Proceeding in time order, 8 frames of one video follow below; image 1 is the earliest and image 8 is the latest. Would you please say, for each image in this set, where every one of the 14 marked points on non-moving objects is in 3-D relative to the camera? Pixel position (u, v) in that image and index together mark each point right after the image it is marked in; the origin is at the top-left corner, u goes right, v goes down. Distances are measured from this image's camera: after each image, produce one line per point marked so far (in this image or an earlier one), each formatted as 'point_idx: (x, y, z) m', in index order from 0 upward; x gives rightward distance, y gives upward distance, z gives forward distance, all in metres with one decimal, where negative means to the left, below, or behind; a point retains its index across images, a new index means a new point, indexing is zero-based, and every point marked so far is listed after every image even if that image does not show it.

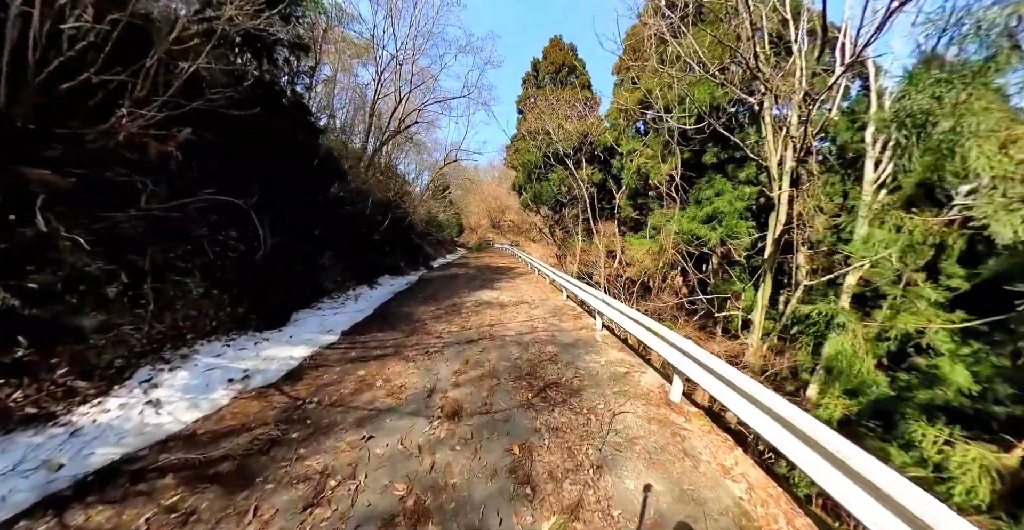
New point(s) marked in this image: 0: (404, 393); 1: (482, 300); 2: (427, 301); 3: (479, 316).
0: (-1.2, -1.4, +3.4) m
1: (-0.7, -0.8, +7.1) m
2: (-1.9, -0.8, +7.1) m
3: (-0.7, -0.9, +5.9) m
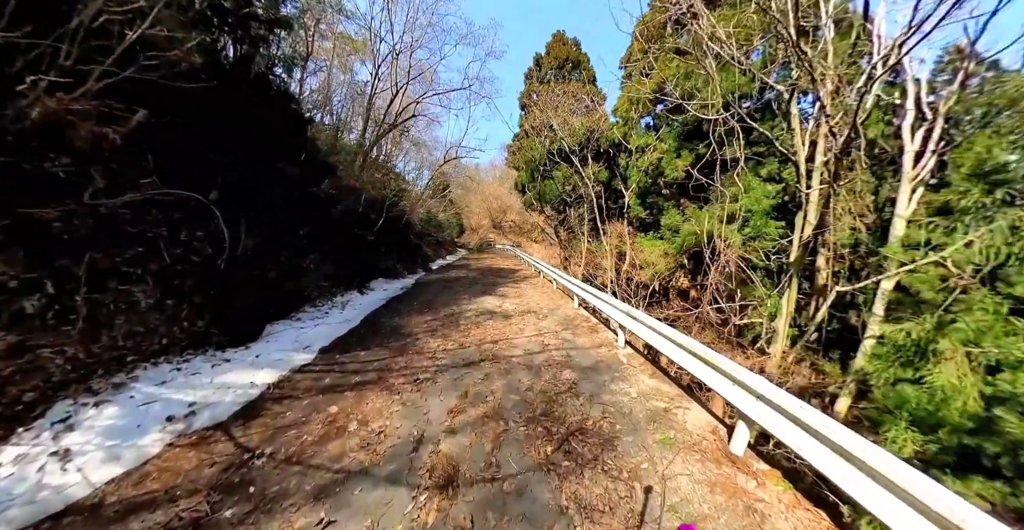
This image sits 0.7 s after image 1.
0: (-1.1, -1.5, +2.6) m
1: (-0.6, -0.9, +6.3) m
2: (-1.8, -0.9, +6.3) m
3: (-0.6, -1.0, +5.1) m
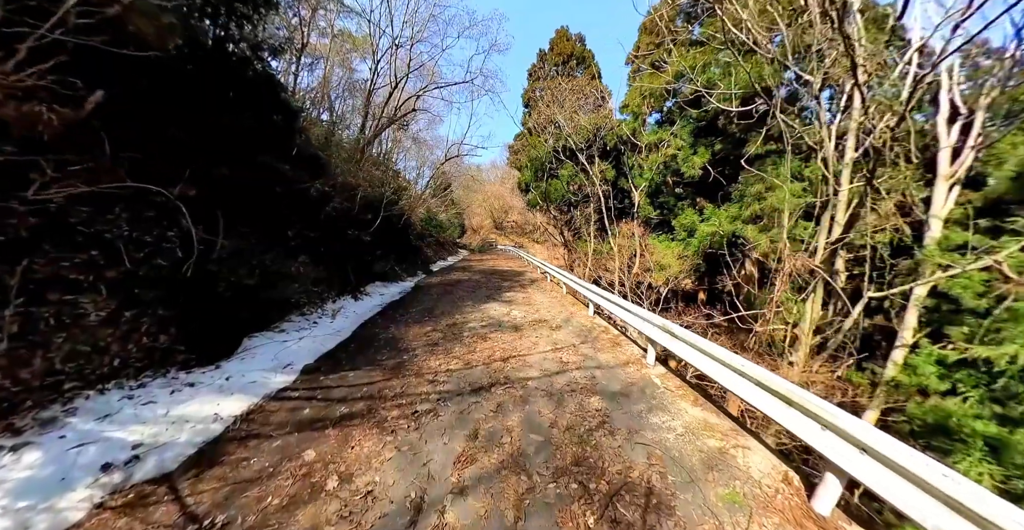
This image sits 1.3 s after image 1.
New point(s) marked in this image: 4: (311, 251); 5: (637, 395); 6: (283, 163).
0: (-0.9, -1.5, +2.0) m
1: (-0.4, -0.9, +5.7) m
2: (-1.6, -0.9, +5.6) m
3: (-0.4, -1.1, +4.4) m
4: (-4.5, +0.3, +7.2) m
5: (+1.3, -1.4, +3.4) m
6: (-4.6, +2.0, +6.4) m
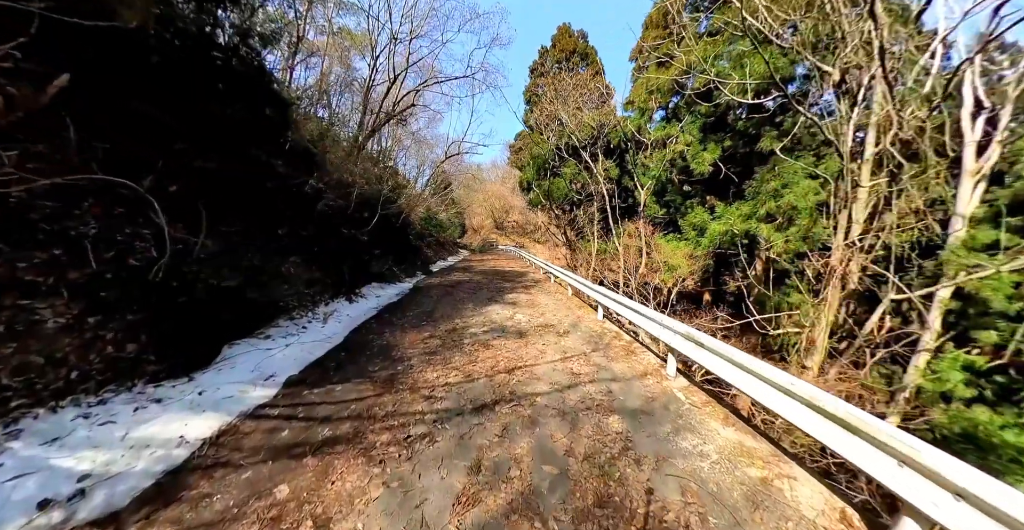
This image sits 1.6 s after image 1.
0: (-0.8, -1.5, +1.6) m
1: (-0.4, -0.9, +5.3) m
2: (-1.6, -1.0, +5.3) m
3: (-0.3, -1.1, +4.0) m
4: (-4.4, +0.3, +6.8) m
5: (+1.4, -1.4, +3.0) m
6: (-4.5, +2.0, +6.0) m
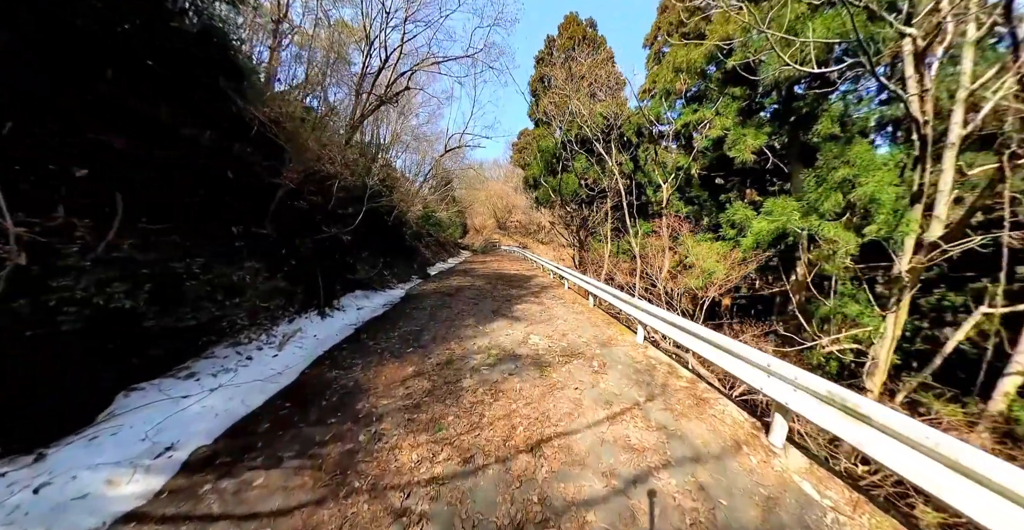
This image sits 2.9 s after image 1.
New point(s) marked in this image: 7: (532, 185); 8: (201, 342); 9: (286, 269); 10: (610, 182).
0: (-0.6, -1.6, +0.3) m
1: (-0.2, -1.1, +4.0) m
2: (-1.4, -1.1, +4.0) m
3: (-0.1, -1.2, +2.8) m
4: (-4.2, +0.2, +5.5) m
5: (+1.6, -1.5, +1.7) m
6: (-4.3, +1.9, +4.8) m
7: (+1.1, +4.5, +17.9) m
8: (-3.8, -0.9, +3.9) m
9: (-4.0, -0.1, +5.6) m
10: (+3.6, +3.1, +11.7) m
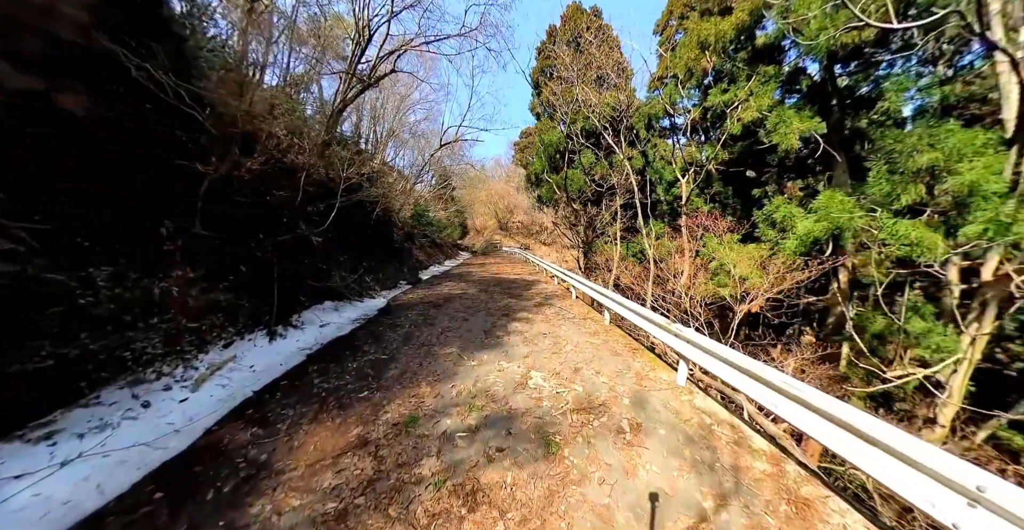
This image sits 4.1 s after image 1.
0: (-0.7, -1.7, -0.7) m
1: (-0.2, -1.2, +3.0) m
2: (-1.4, -1.2, +3.0) m
3: (-0.2, -1.3, +1.7) m
4: (-4.3, +0.1, +4.5) m
5: (+1.5, -1.6, +0.7) m
6: (-4.3, +1.8, +3.8) m
7: (+1.2, +4.4, +16.8) m
8: (-3.9, -1.0, +2.9) m
9: (-4.0, -0.2, +4.6) m
10: (+3.6, +2.9, +10.6) m
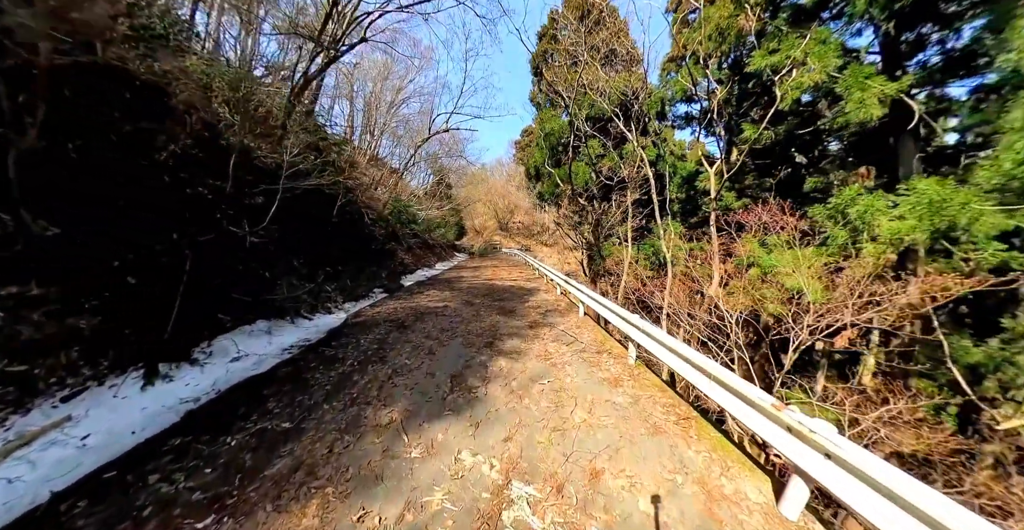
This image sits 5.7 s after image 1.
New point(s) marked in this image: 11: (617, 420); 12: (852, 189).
0: (-1.0, -1.9, -1.9) m
1: (-0.4, -1.3, +1.7) m
2: (-1.6, -1.3, +1.7) m
3: (-0.4, -1.4, +0.5) m
4: (-4.4, 0.0, +3.3) m
5: (+1.3, -1.7, -0.6) m
6: (-4.5, +1.7, +2.6) m
7: (+1.2, +4.2, +15.6) m
8: (-4.0, -1.1, +1.7) m
9: (-4.2, -0.3, +3.4) m
10: (+3.5, +2.8, +9.4) m
11: (+0.8, -1.1, +2.3) m
12: (+5.6, +1.2, +5.9) m
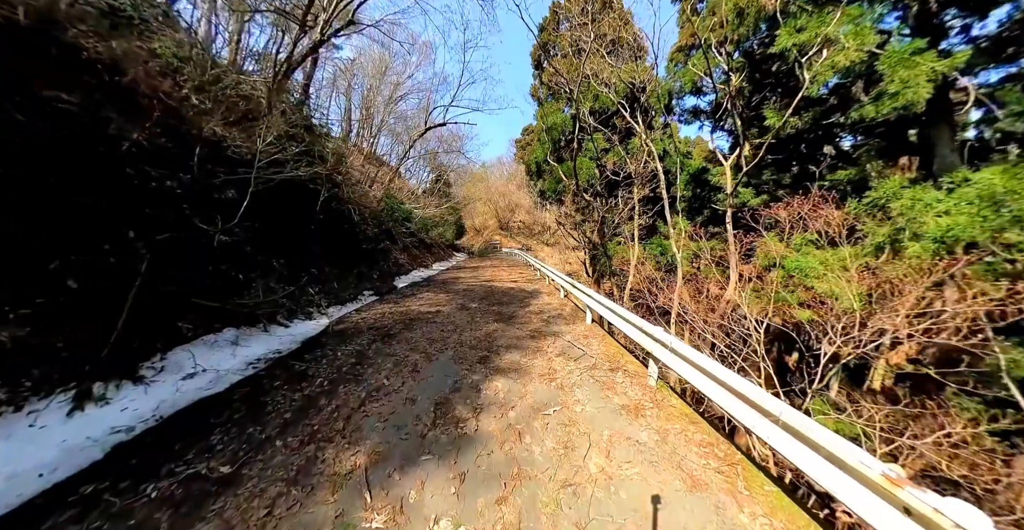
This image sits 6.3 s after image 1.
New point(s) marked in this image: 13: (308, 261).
0: (-1.0, -1.9, -2.4) m
1: (-0.4, -1.3, +1.3) m
2: (-1.6, -1.3, +1.3) m
3: (-0.4, -1.4, +0.1) m
4: (-4.5, 0.0, +2.9) m
5: (+1.3, -1.7, -1.0) m
6: (-4.5, +1.7, +2.2) m
7: (+1.2, +4.2, +15.1) m
8: (-4.1, -1.1, +1.3) m
9: (-4.2, -0.3, +3.0) m
10: (+3.5, +2.8, +8.9) m
11: (+0.7, -1.2, +1.9) m
12: (+5.6, +1.1, +5.4) m
13: (-3.9, 0.0, +6.7) m
